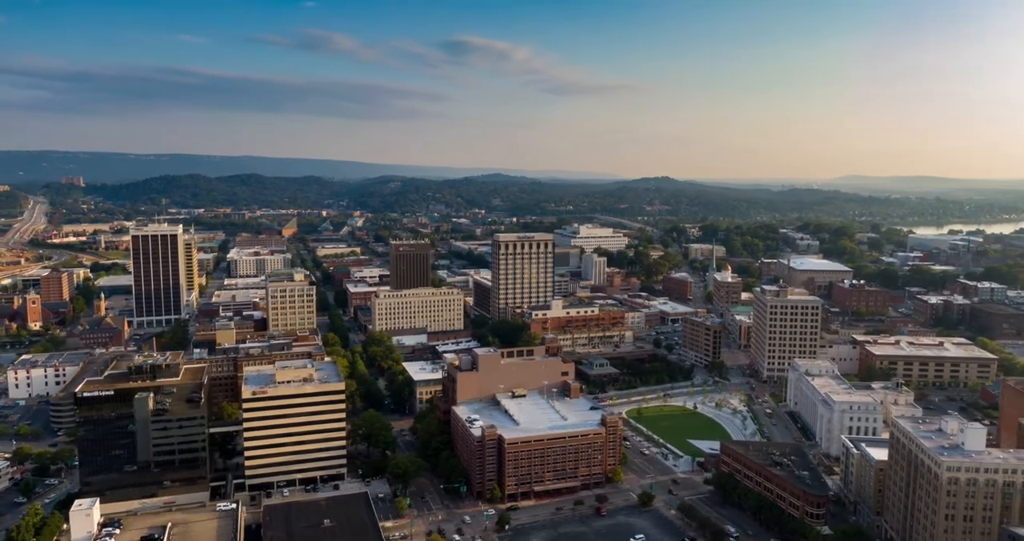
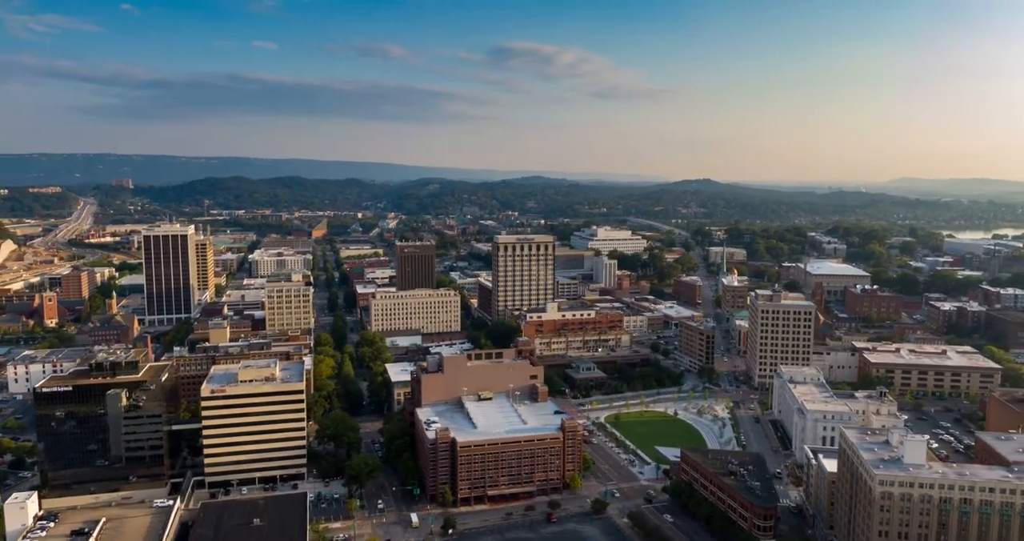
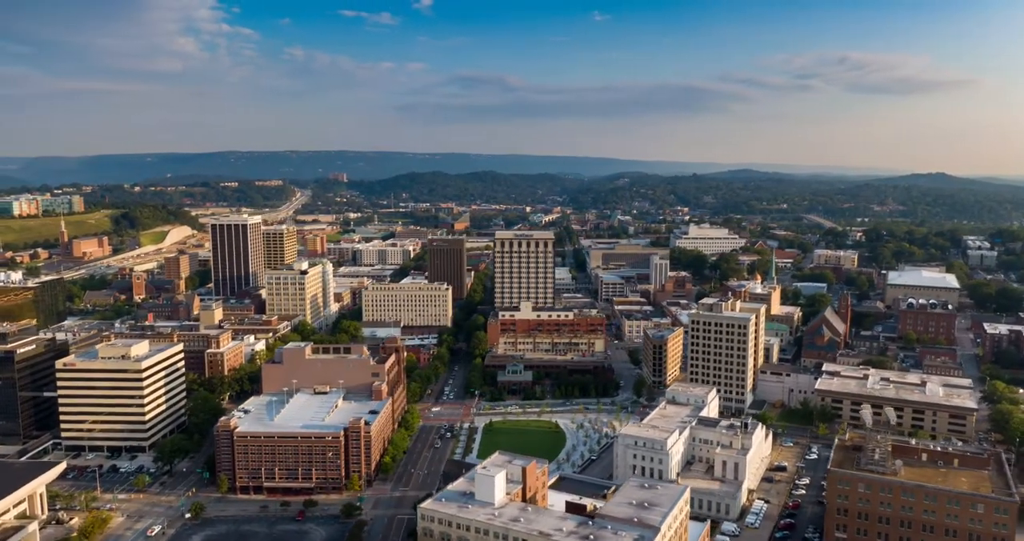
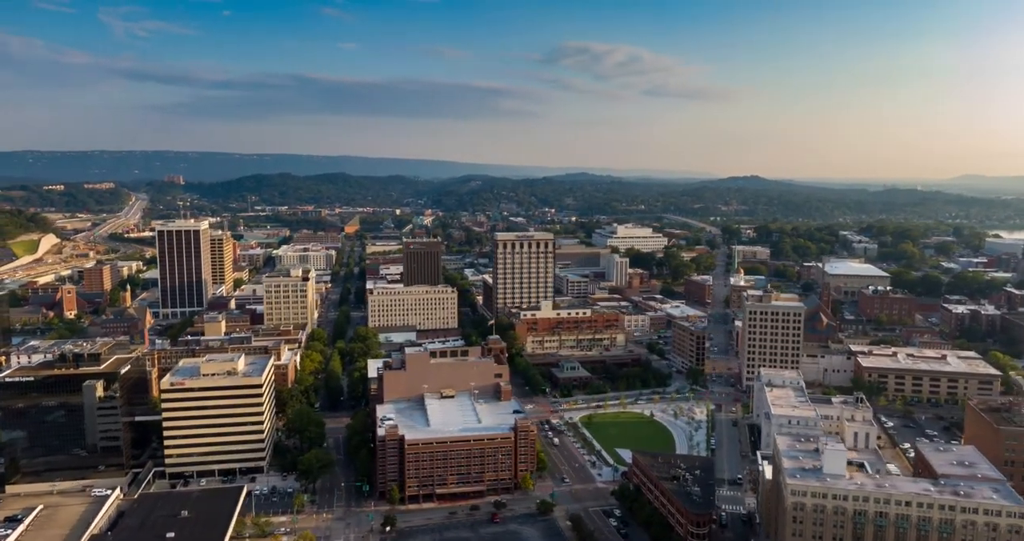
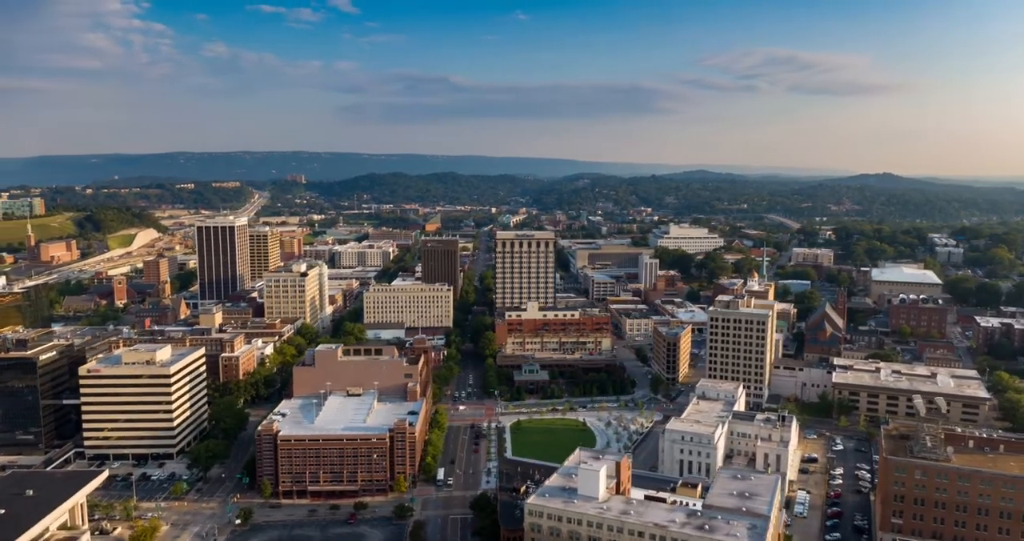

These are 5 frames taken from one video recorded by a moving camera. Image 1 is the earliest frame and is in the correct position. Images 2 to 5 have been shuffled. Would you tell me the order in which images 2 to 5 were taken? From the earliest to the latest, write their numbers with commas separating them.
2, 4, 5, 3
